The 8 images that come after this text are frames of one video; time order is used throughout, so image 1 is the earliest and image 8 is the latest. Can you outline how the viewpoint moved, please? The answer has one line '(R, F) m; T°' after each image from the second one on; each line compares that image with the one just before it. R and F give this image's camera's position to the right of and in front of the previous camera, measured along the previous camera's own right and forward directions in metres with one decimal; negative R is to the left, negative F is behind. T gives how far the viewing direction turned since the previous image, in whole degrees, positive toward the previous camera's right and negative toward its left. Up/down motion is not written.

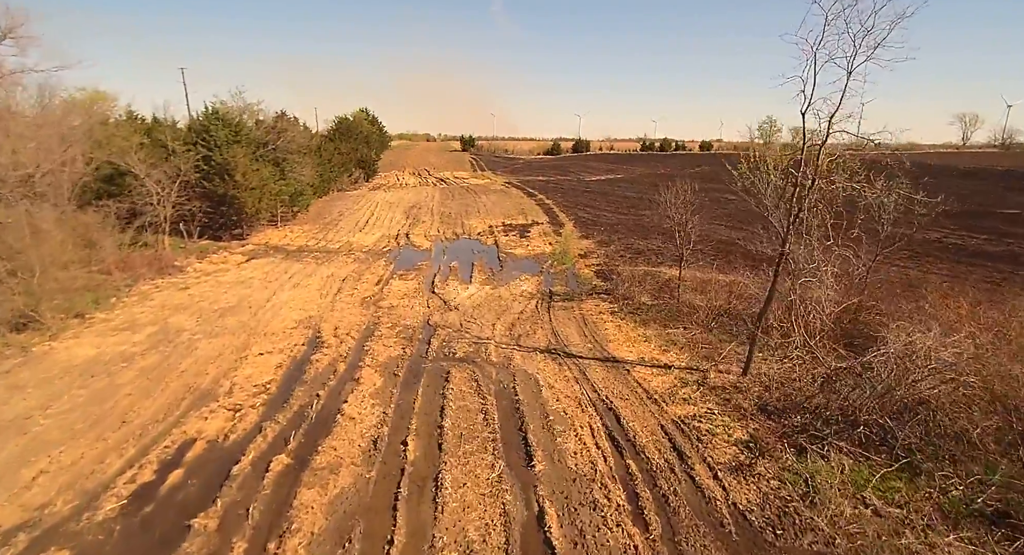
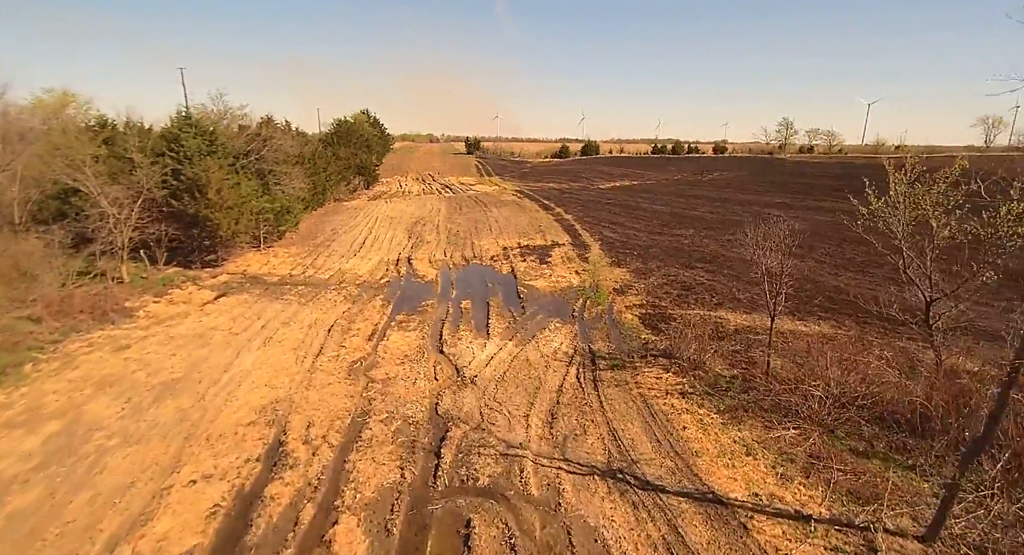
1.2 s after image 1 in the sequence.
(-0.5, +2.5) m; 0°
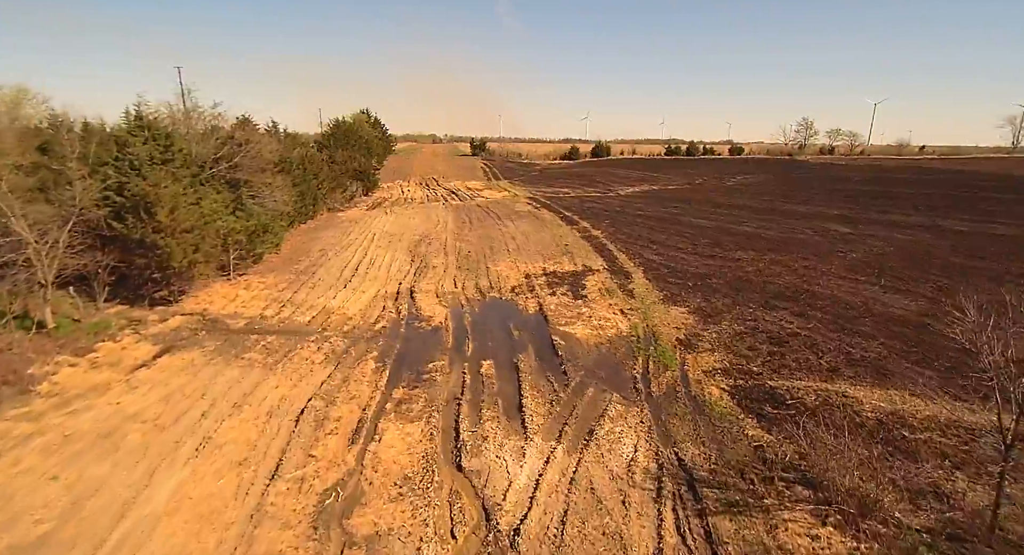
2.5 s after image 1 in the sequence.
(-0.6, +3.0) m; 0°
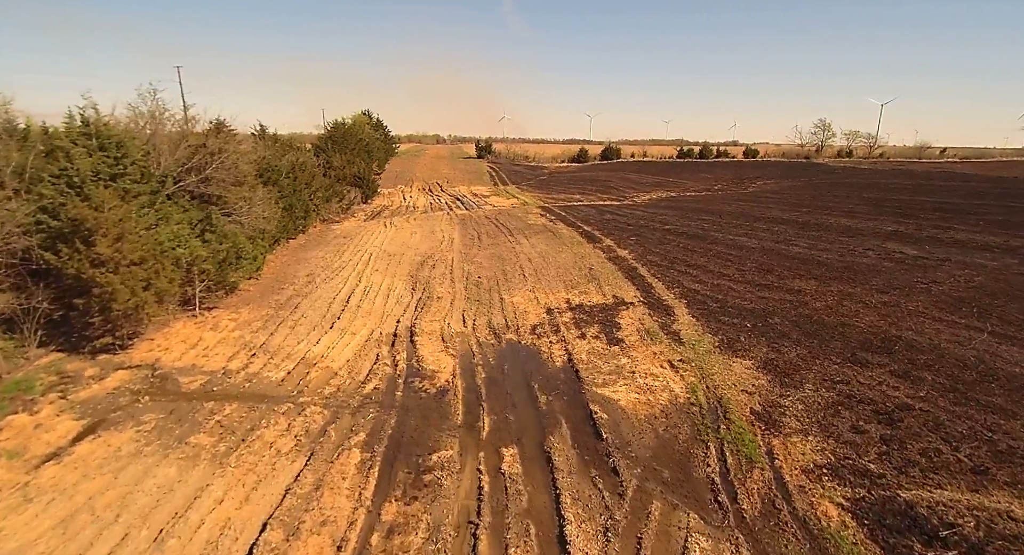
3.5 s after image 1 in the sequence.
(-0.4, +2.2) m; 0°
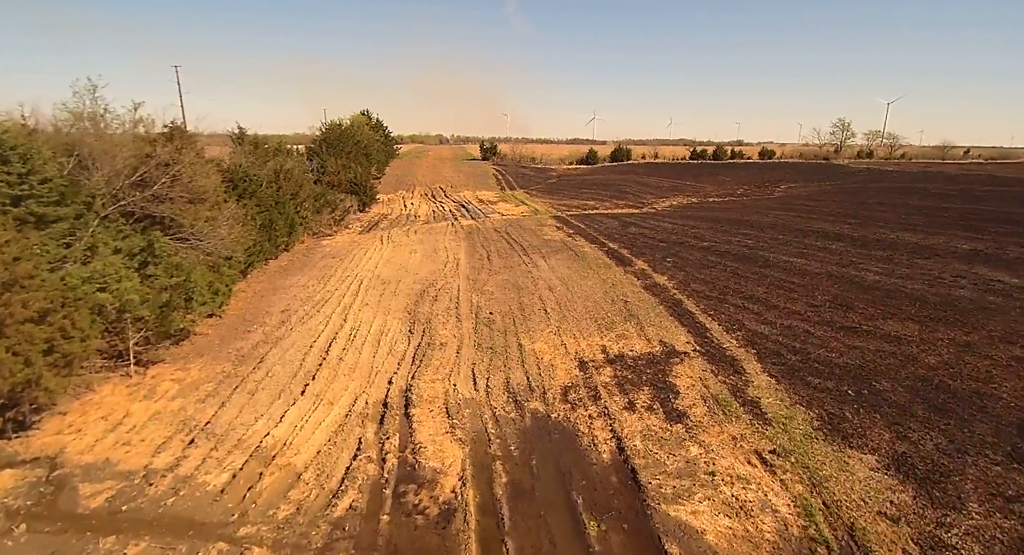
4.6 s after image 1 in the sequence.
(-0.4, +2.5) m; 0°
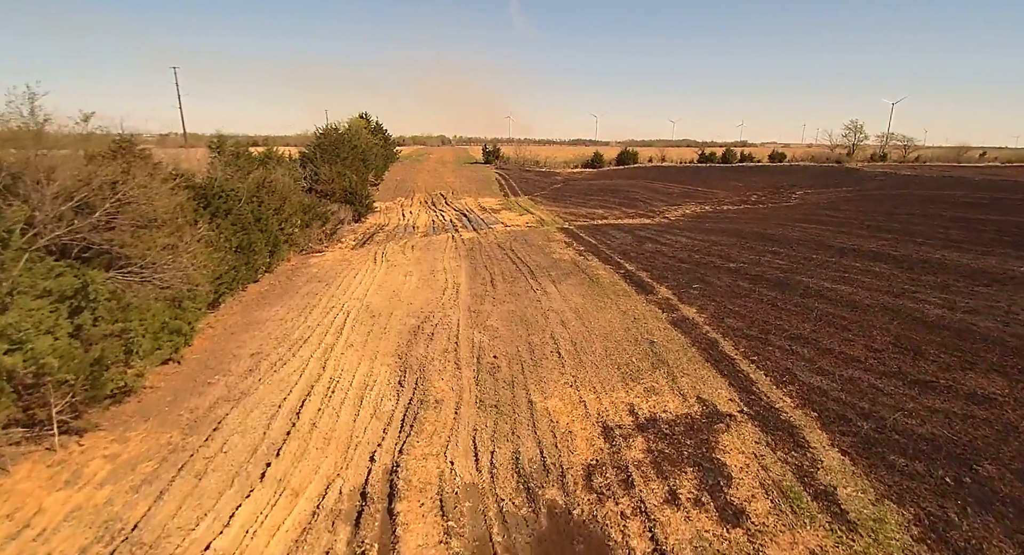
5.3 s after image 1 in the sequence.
(-0.1, +1.6) m; 0°
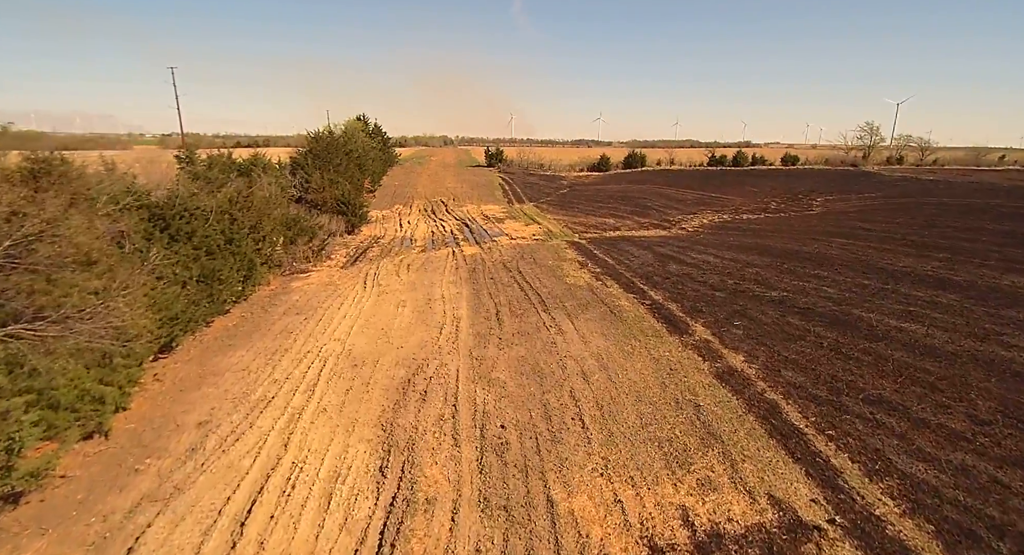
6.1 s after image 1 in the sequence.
(-0.2, +1.9) m; 0°
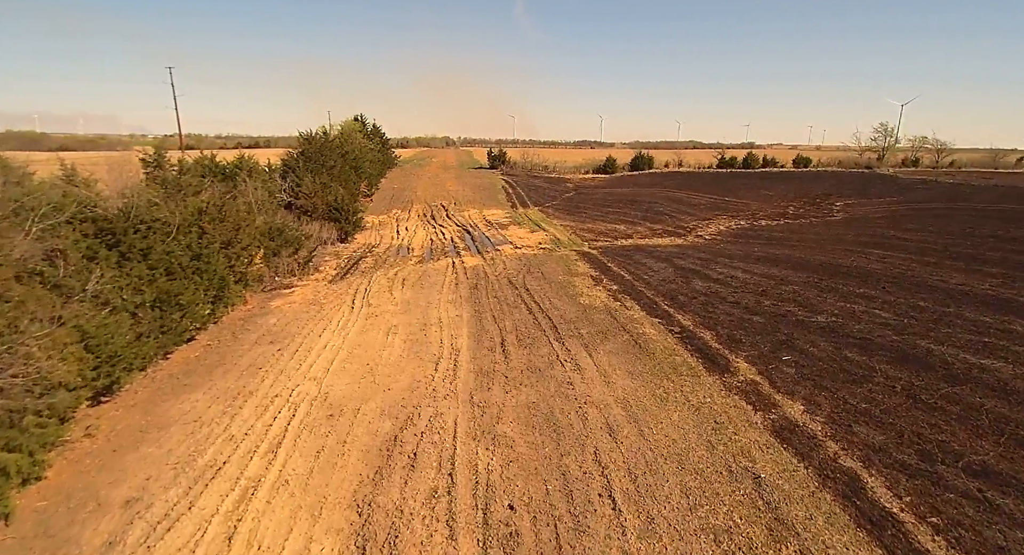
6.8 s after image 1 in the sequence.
(-0.1, +1.7) m; 0°
